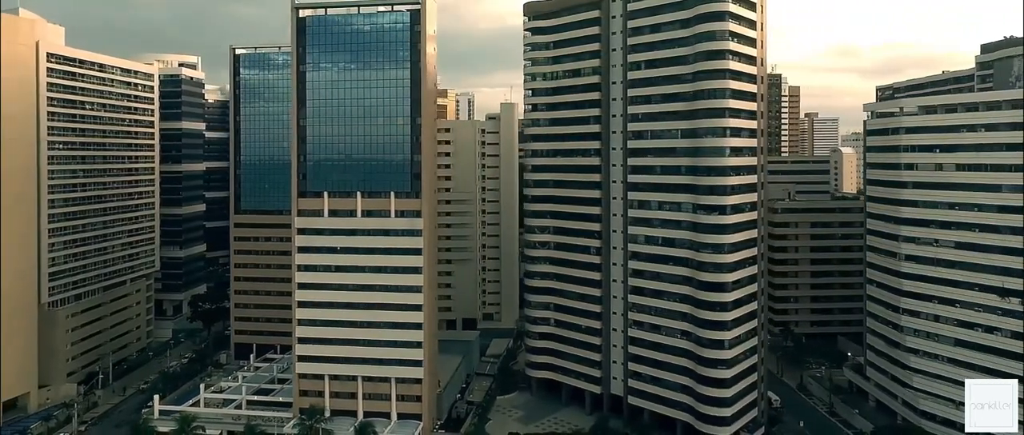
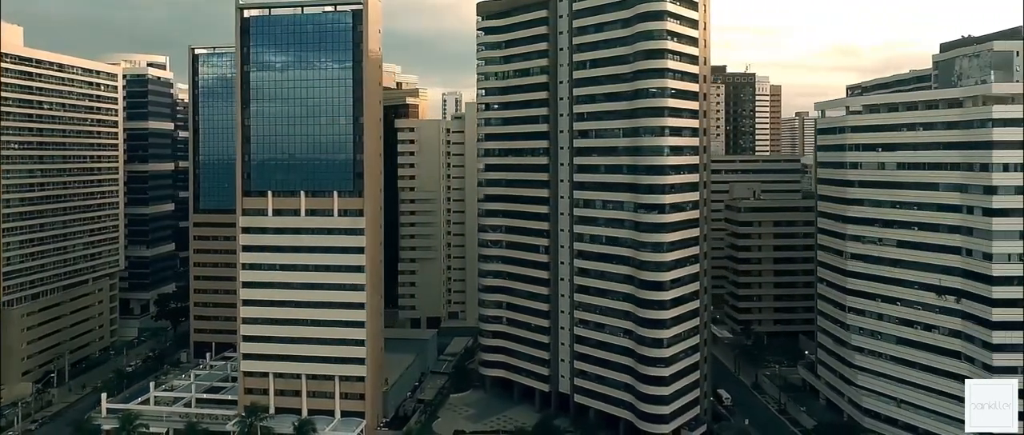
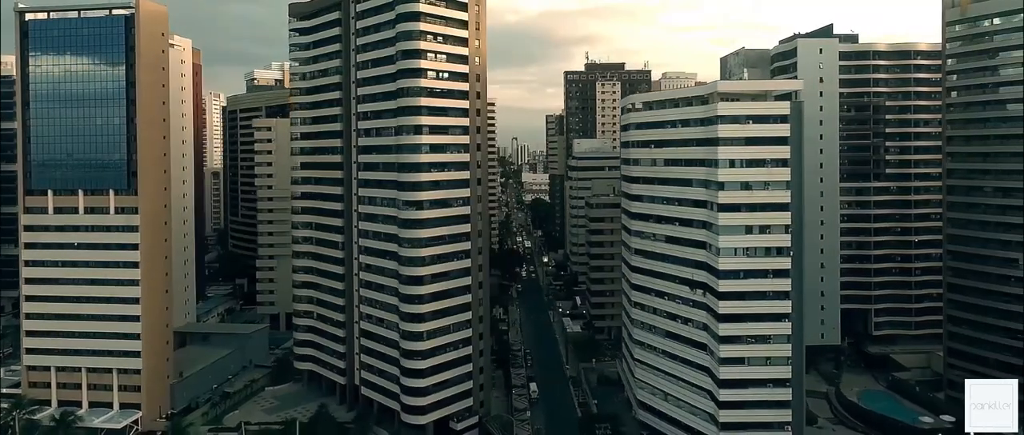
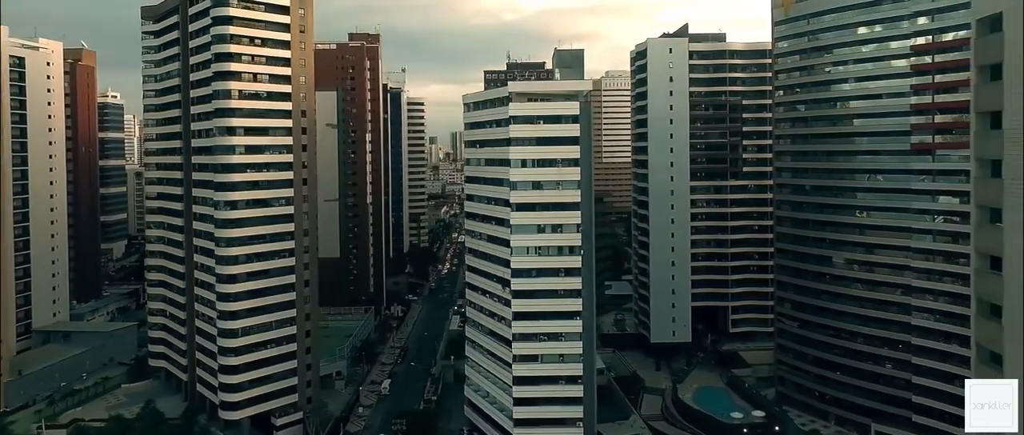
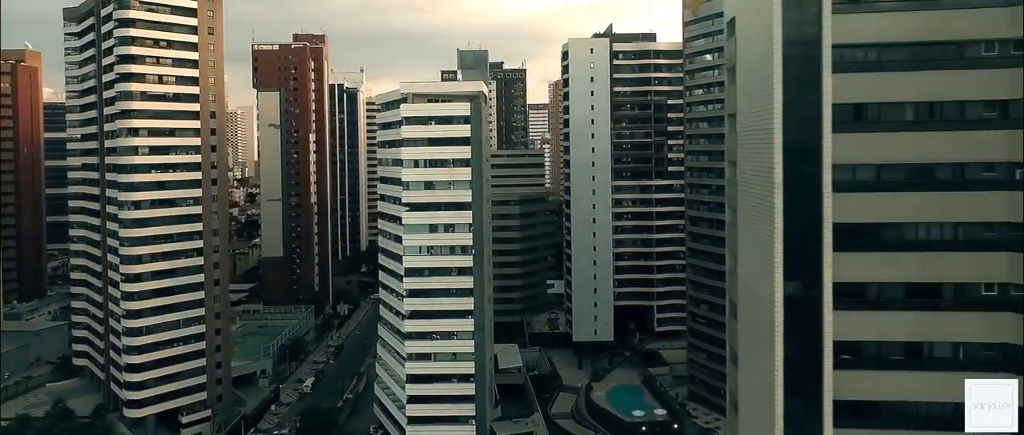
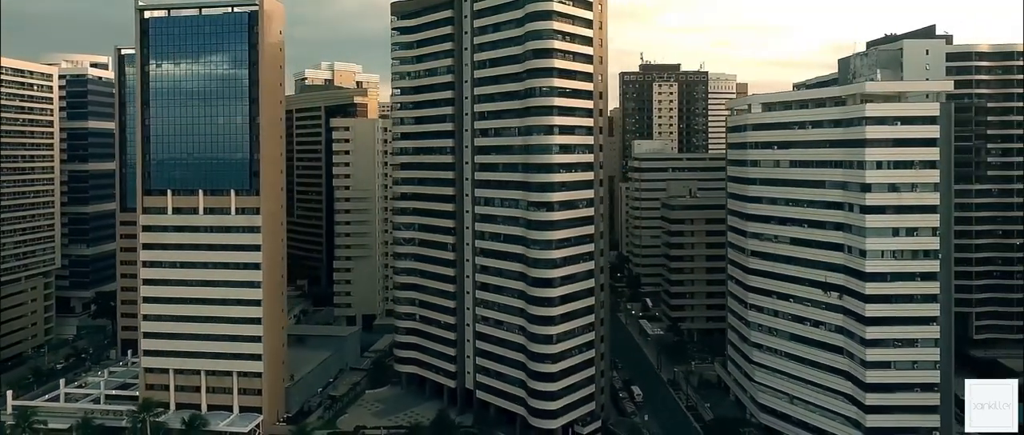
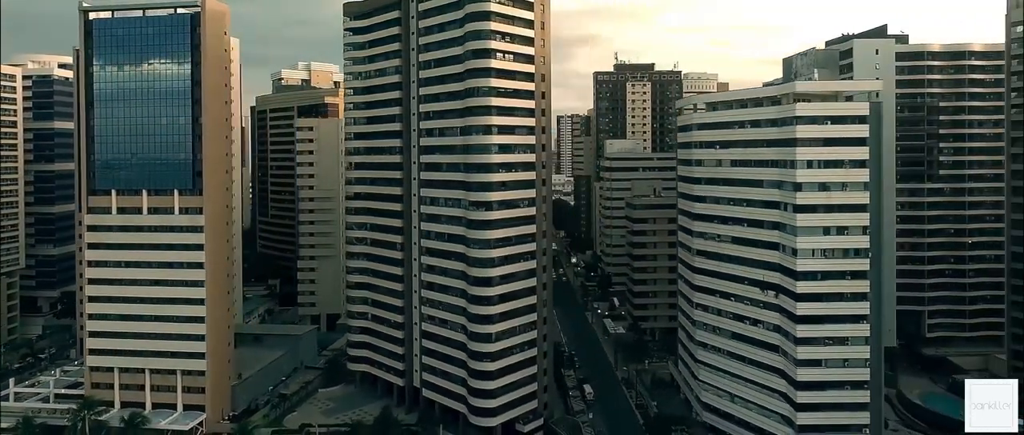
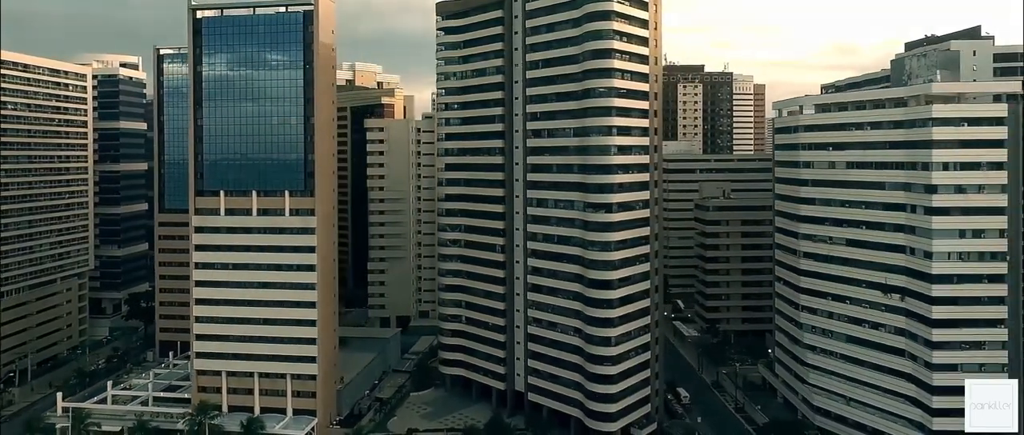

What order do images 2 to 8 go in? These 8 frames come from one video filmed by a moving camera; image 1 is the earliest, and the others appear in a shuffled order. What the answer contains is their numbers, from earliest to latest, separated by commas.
2, 8, 6, 7, 3, 4, 5
